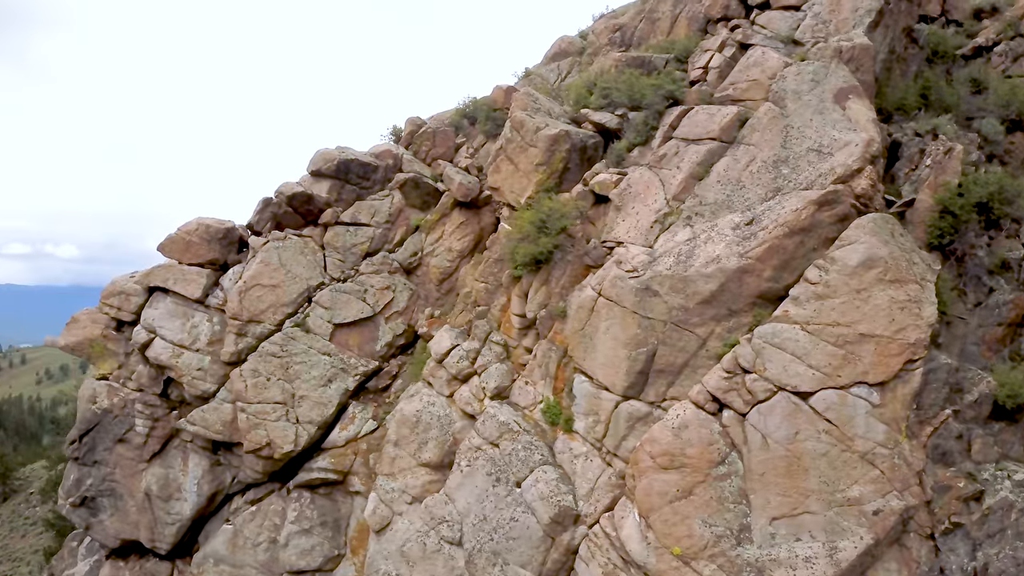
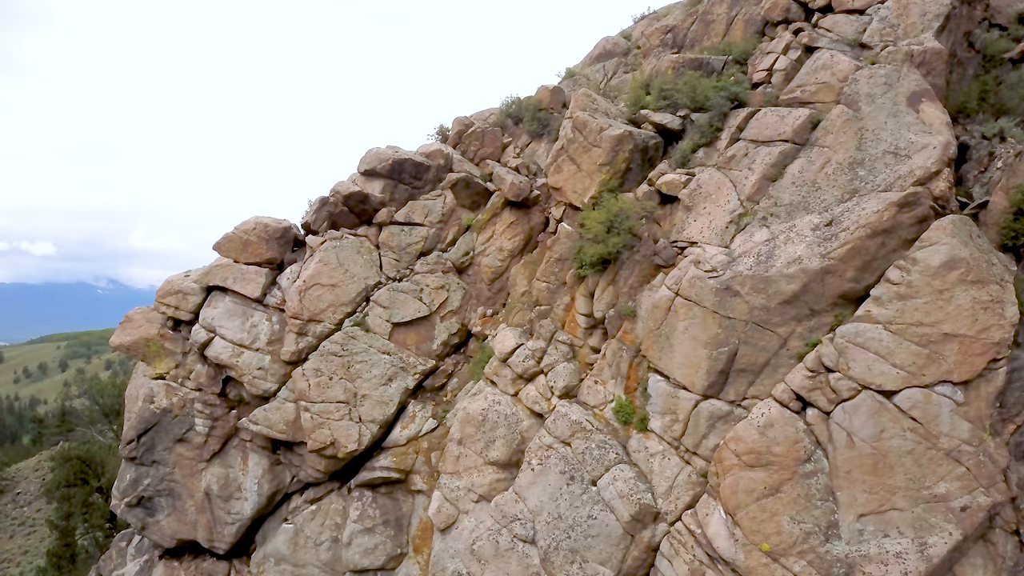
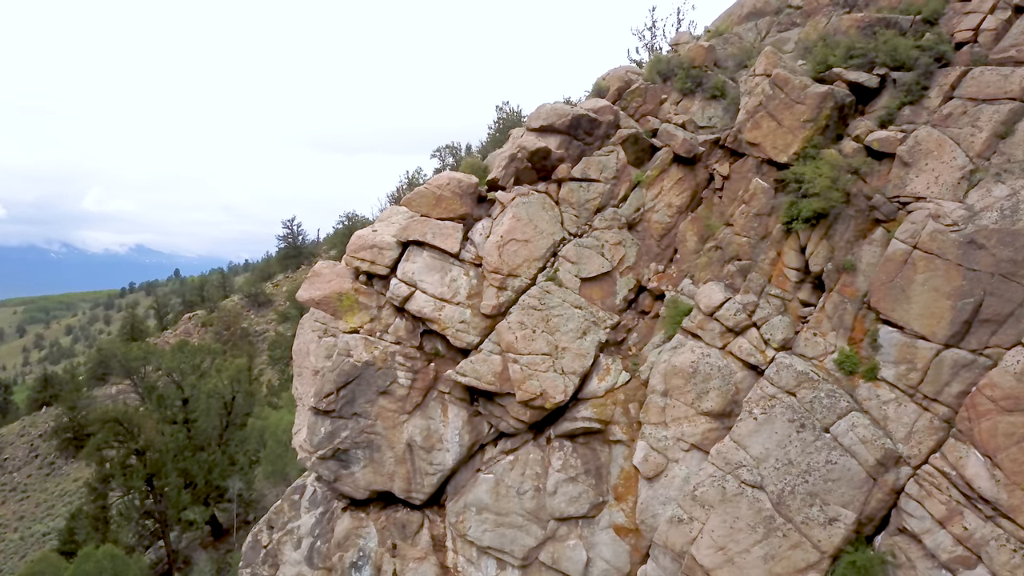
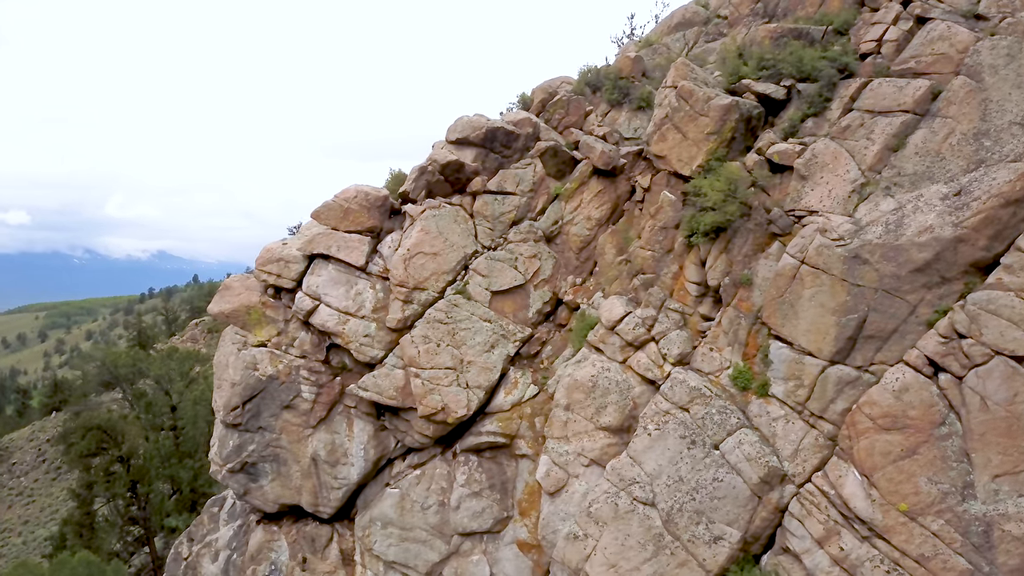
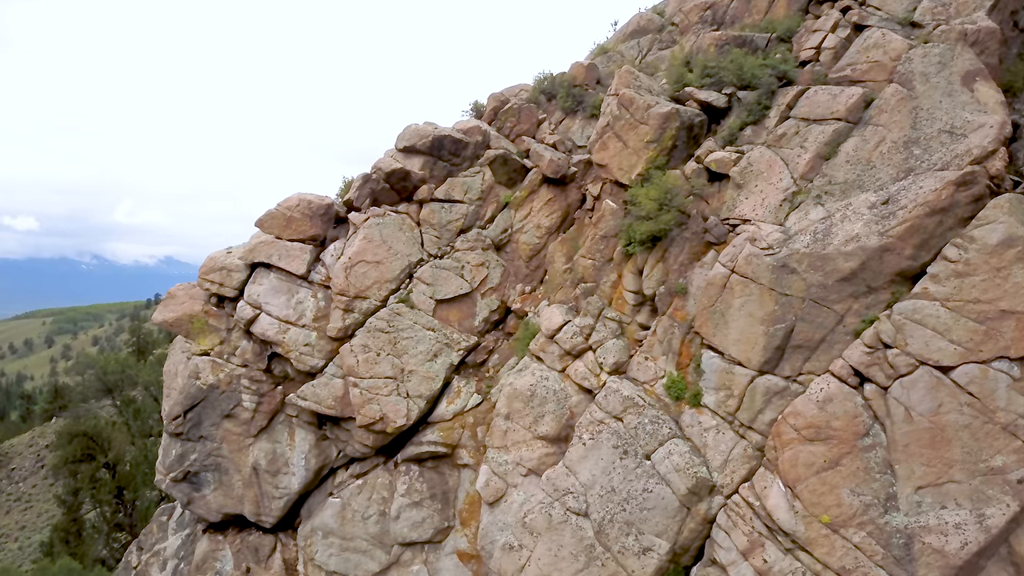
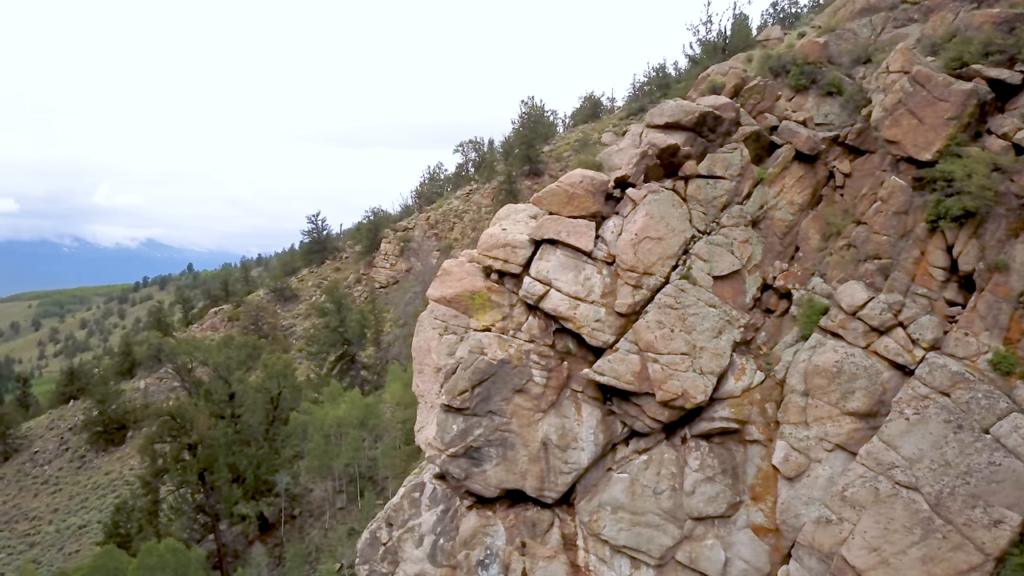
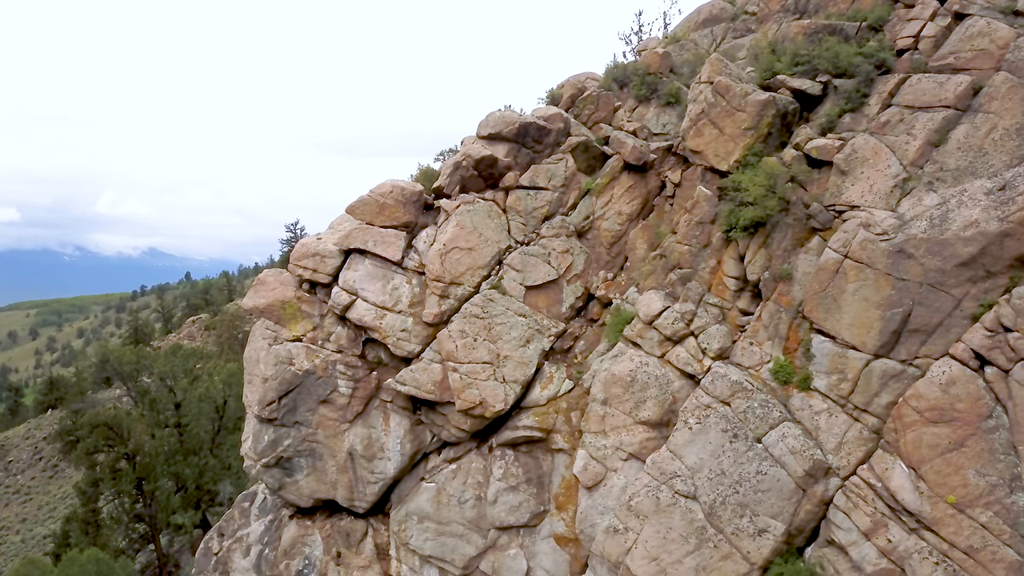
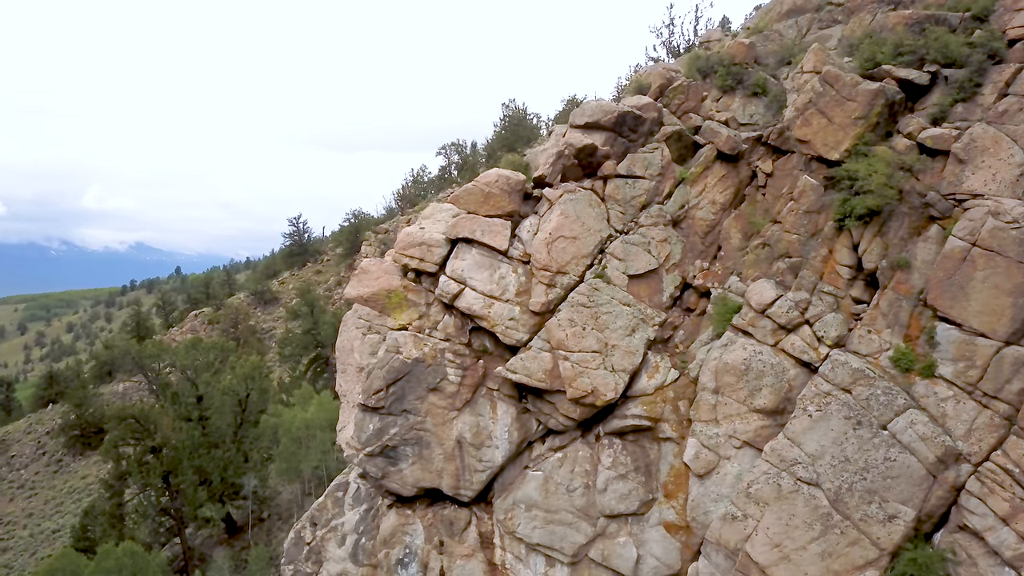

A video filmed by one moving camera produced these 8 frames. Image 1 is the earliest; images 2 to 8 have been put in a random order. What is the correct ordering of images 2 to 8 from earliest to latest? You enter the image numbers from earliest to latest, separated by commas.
2, 5, 4, 7, 3, 8, 6
